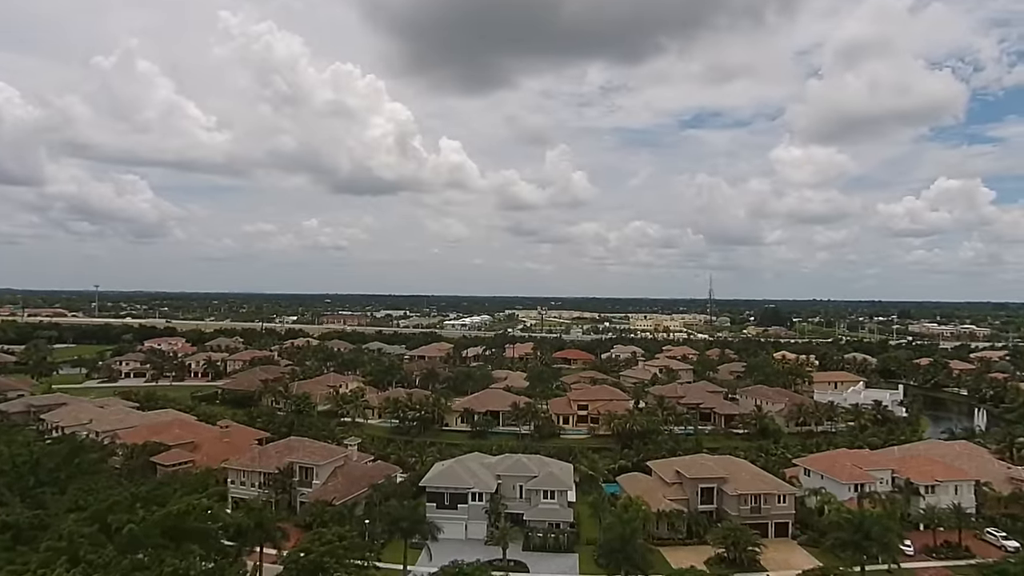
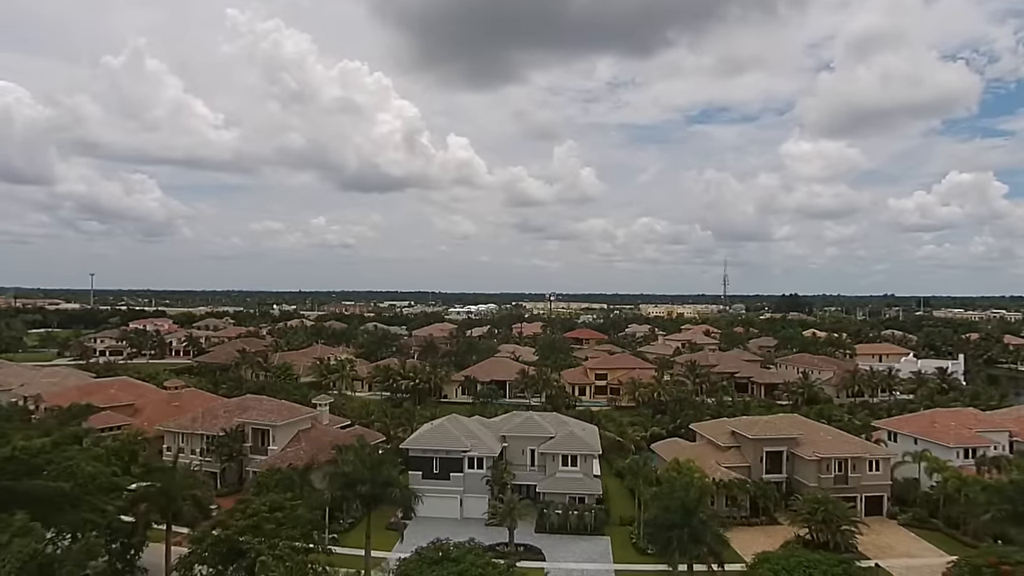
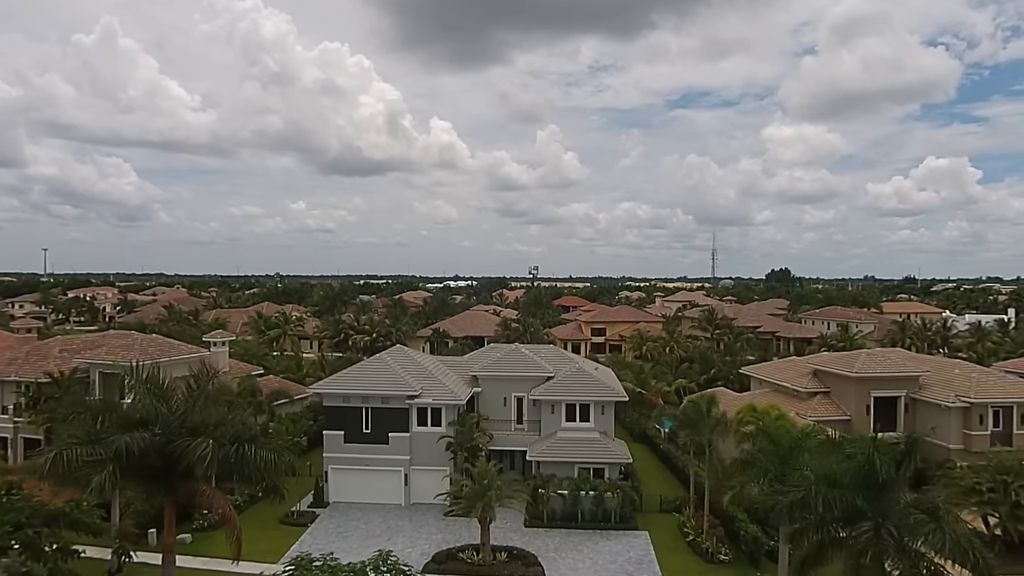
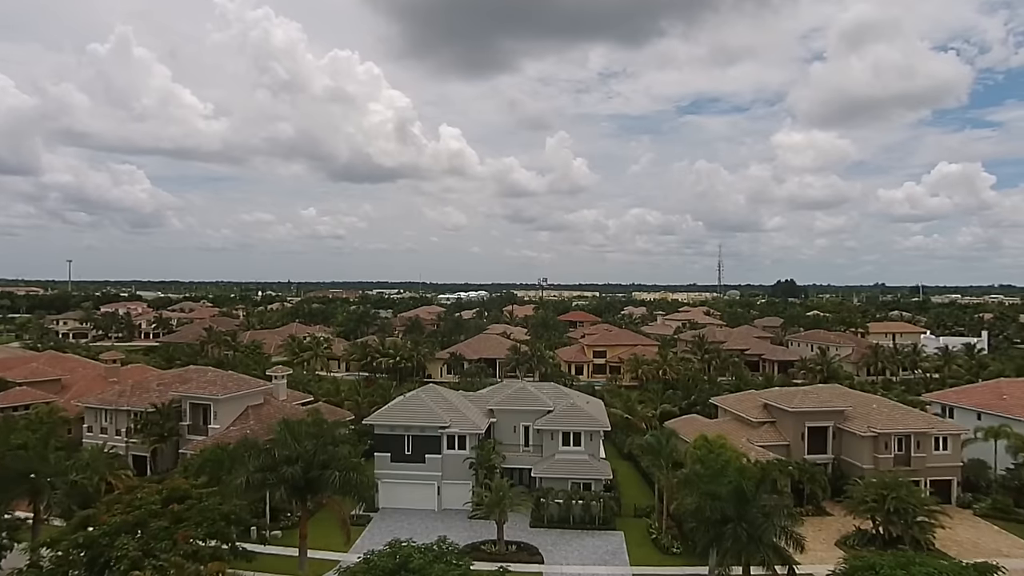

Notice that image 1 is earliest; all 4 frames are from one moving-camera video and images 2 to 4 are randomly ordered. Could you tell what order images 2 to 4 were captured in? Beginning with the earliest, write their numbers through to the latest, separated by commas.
2, 4, 3
